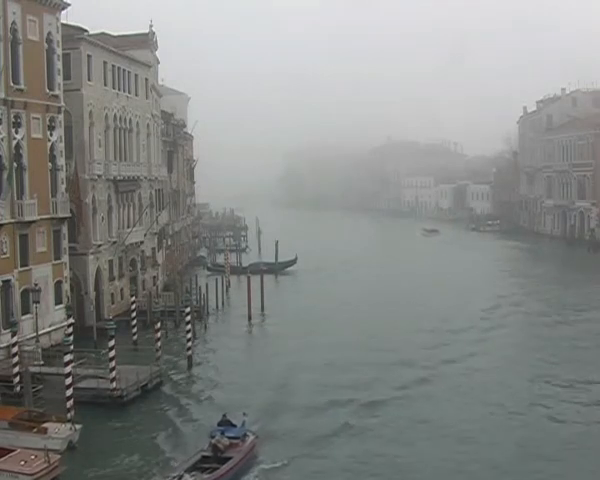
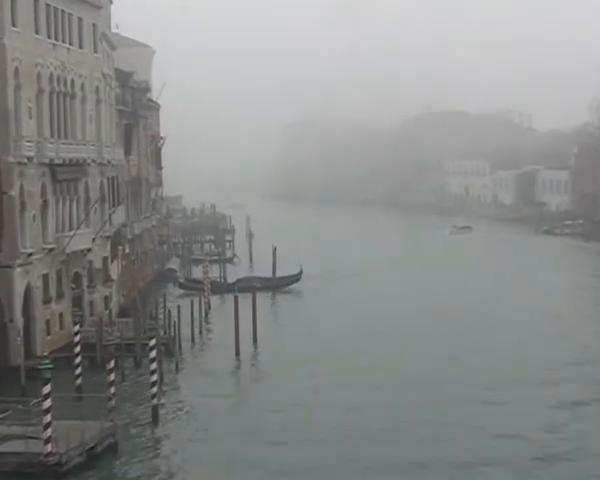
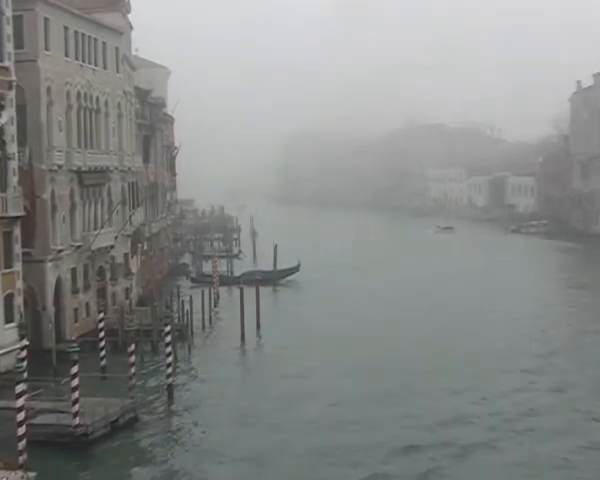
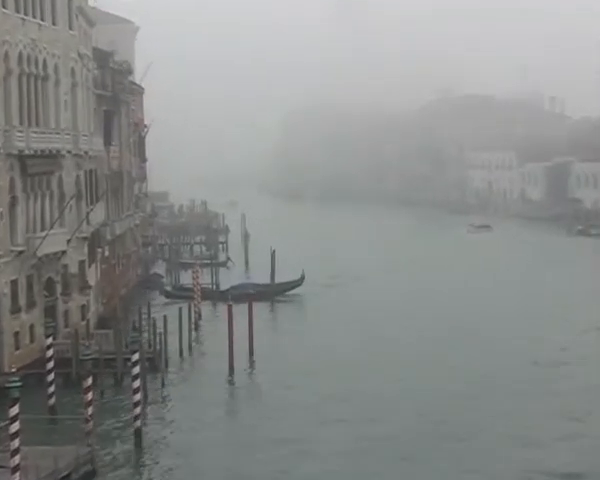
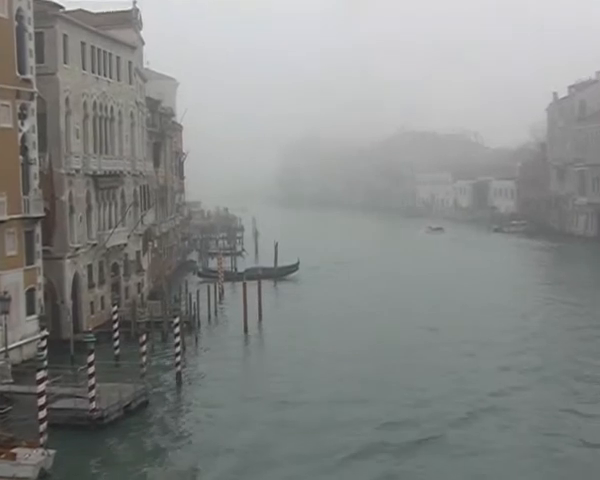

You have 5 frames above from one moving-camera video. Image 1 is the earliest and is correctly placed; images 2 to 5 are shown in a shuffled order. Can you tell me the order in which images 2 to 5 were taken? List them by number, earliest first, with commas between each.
5, 3, 2, 4
